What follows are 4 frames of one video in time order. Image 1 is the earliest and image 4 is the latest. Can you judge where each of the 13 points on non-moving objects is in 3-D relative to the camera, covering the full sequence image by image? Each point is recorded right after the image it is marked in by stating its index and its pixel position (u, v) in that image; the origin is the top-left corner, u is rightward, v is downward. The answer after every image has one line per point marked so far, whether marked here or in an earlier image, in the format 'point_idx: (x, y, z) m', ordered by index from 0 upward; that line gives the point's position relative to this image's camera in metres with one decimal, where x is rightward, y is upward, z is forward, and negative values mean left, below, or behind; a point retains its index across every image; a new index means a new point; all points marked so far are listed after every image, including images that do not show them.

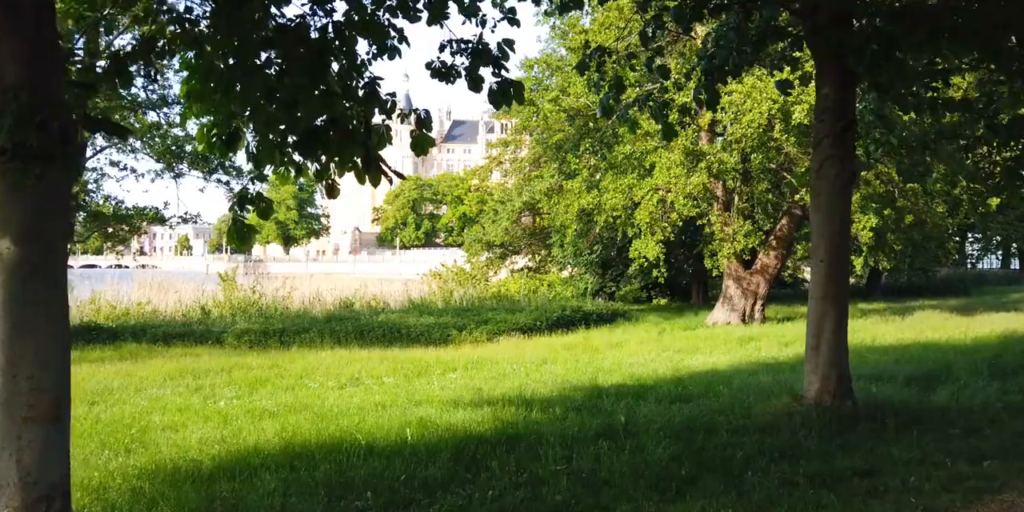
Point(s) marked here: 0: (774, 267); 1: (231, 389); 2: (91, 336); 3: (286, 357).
0: (+5.6, -0.3, +19.8) m
1: (-3.2, -1.5, +10.4) m
2: (-8.6, -1.6, +18.8) m
3: (-3.5, -1.6, +14.4) m
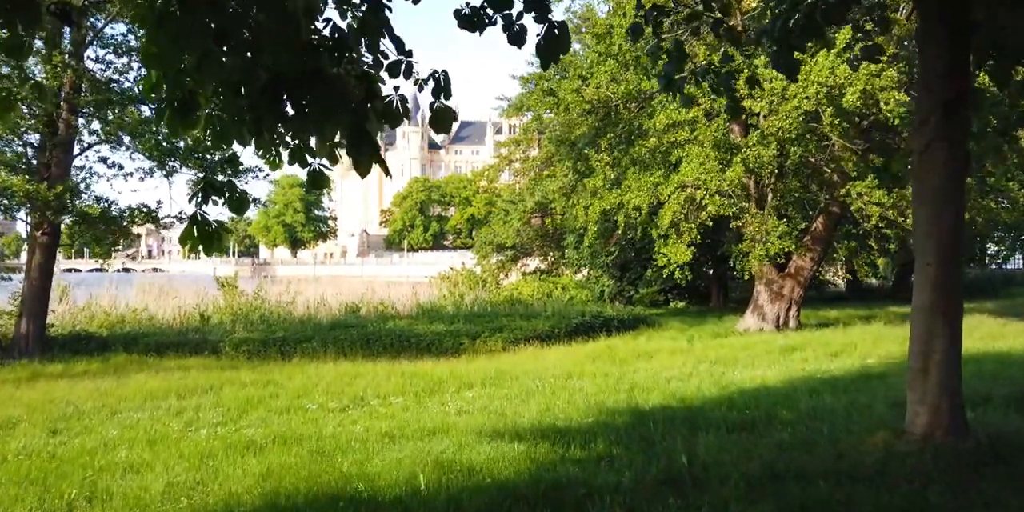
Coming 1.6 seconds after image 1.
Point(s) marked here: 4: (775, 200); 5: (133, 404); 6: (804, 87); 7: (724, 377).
0: (+6.0, -0.3, +18.4) m
1: (-3.0, -1.6, +9.1) m
2: (-8.3, -1.7, +17.6) m
3: (-3.3, -1.7, +13.1) m
4: (+4.9, +1.1, +17.2) m
5: (-4.1, -1.6, +9.9) m
6: (+4.9, +2.8, +15.1) m
7: (+2.6, -1.4, +11.1) m
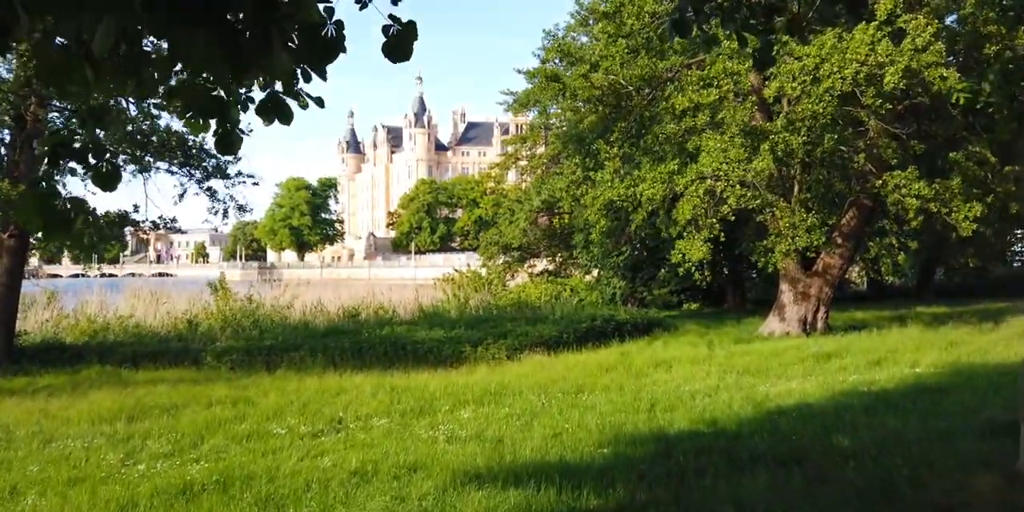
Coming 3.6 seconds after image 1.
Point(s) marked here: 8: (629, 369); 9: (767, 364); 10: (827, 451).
0: (+6.1, -0.2, +17.0) m
1: (-3.0, -1.6, +7.8) m
2: (-8.2, -1.8, +16.2) m
3: (-3.2, -1.7, +11.7) m
4: (+5.0, +1.1, +15.7) m
5: (-4.1, -1.6, +8.6) m
6: (+4.9, +2.9, +13.7) m
7: (+2.6, -1.4, +9.7) m
8: (+1.6, -1.5, +12.3) m
9: (+3.4, -1.4, +12.1) m
10: (+2.1, -1.3, +6.0) m
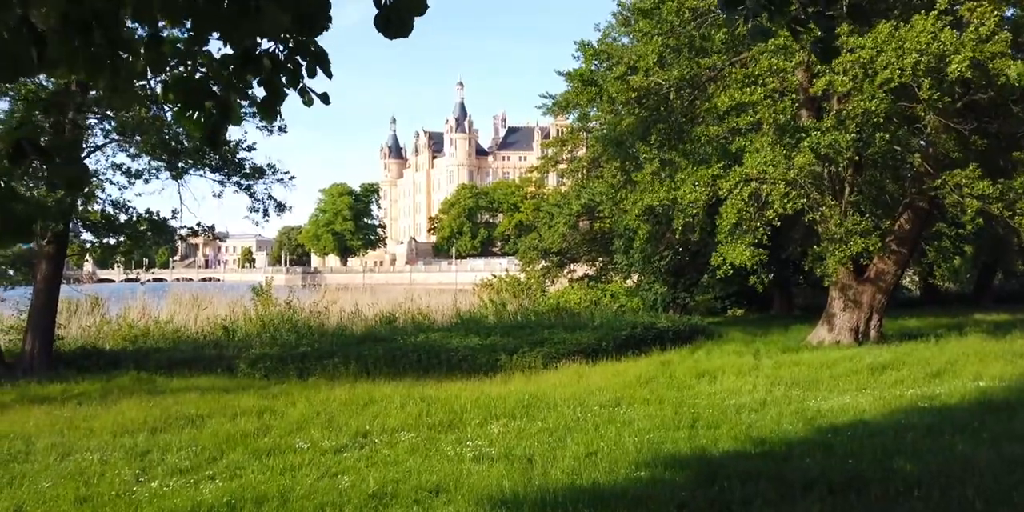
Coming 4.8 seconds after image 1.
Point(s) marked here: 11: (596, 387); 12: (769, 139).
0: (+6.7, -0.3, +16.3) m
1: (-2.7, -1.6, +7.5) m
2: (-7.6, -1.9, +16.2) m
3: (-2.8, -1.7, +11.4) m
4: (+5.6, +1.0, +15.1) m
5: (-3.8, -1.7, +8.3) m
6: (+5.4, +2.8, +13.0) m
7: (+2.9, -1.5, +9.1) m
8: (+2.0, -1.6, +11.8) m
9: (+3.8, -1.5, +11.5) m
10: (+2.3, -1.3, +5.5) m
11: (+1.0, -1.6, +11.2) m
12: (+4.1, +1.8, +14.4) m
